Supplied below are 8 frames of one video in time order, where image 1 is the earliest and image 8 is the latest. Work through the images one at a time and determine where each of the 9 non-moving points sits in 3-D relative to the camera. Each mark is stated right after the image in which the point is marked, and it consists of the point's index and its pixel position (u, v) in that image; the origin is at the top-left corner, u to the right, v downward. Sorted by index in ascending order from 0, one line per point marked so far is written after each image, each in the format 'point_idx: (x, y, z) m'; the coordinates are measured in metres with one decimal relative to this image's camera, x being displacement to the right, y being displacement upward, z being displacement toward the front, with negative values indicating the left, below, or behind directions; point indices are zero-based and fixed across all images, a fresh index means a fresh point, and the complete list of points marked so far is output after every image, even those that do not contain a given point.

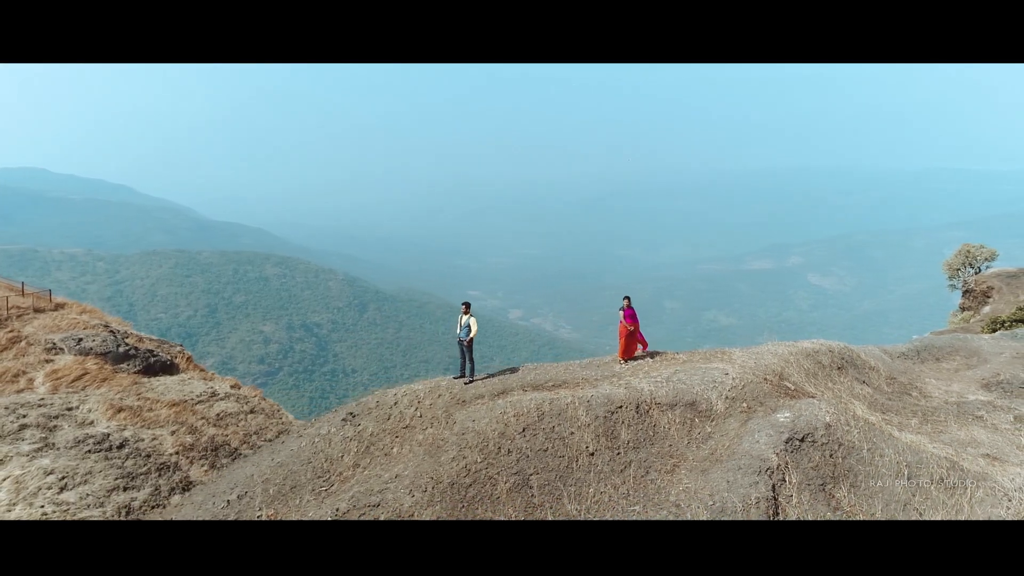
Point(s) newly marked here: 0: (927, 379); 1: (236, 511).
0: (+13.4, -2.9, +18.1) m
1: (-4.8, -3.9, +9.7) m
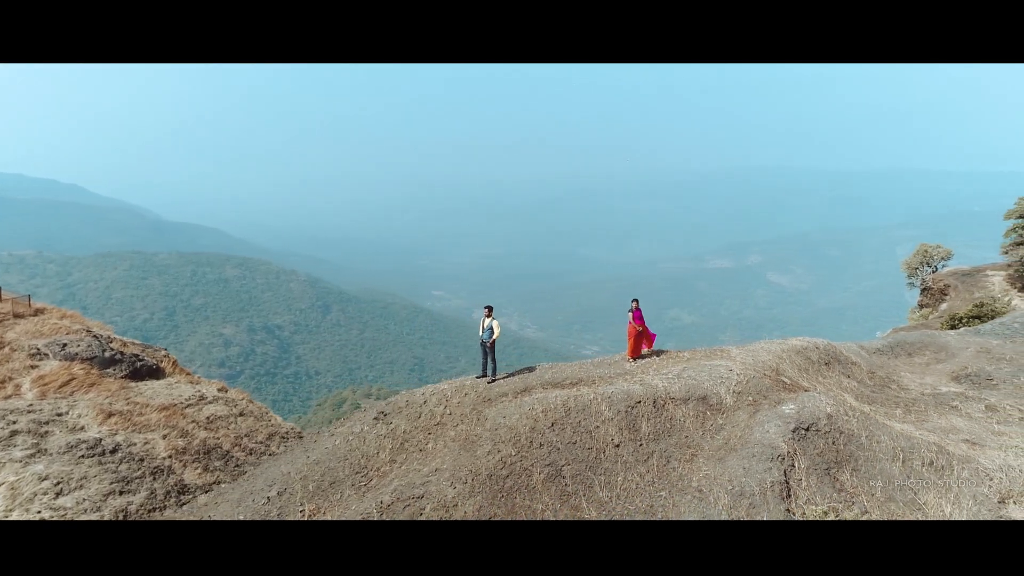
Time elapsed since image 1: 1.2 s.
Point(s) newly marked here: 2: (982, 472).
0: (+13.5, -2.9, +19.4) m
1: (-4.2, -4.0, +10.1) m
2: (+8.6, -3.4, +10.2) m
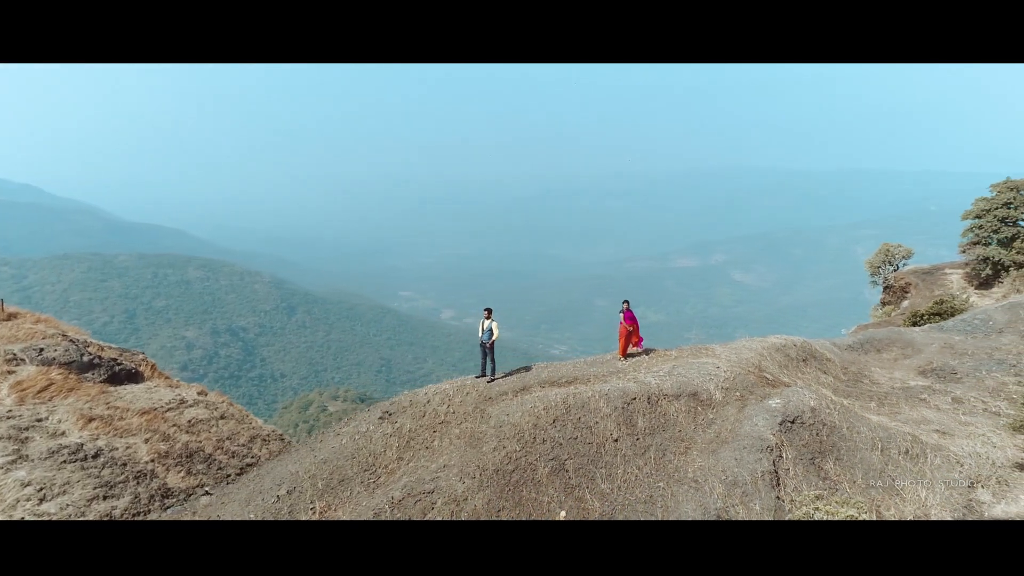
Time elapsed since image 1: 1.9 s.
0: (+13.2, -2.9, +20.4) m
1: (-4.1, -4.0, +10.3) m
2: (+8.7, -3.4, +11.0) m
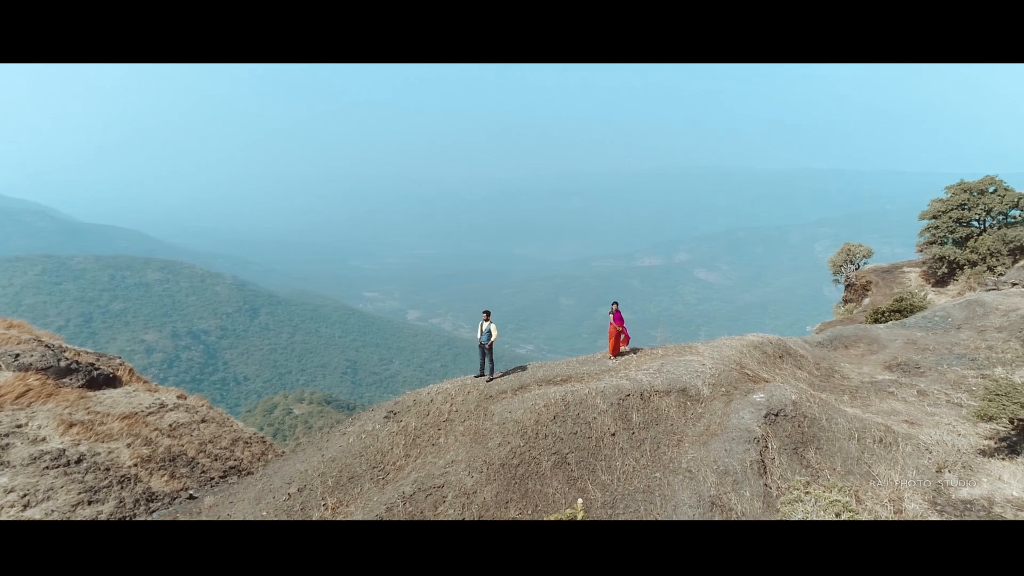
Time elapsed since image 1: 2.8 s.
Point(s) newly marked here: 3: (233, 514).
0: (+12.8, -2.9, +21.5) m
1: (-4.0, -4.1, +10.6) m
2: (+8.8, -3.4, +11.9) m
3: (-5.5, -4.5, +11.0) m
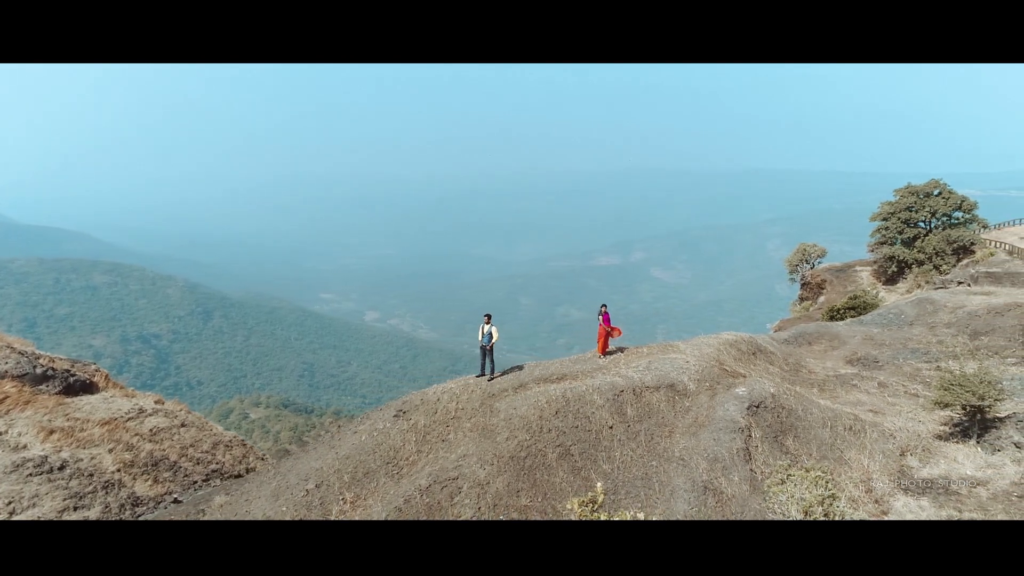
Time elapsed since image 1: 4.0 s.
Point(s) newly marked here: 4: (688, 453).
0: (+12.3, -2.9, +23.0) m
1: (-3.9, -4.2, +11.2) m
2: (+8.8, -3.4, +13.2) m
3: (-5.4, -4.6, +11.4) m
4: (+3.8, -3.5, +11.9) m
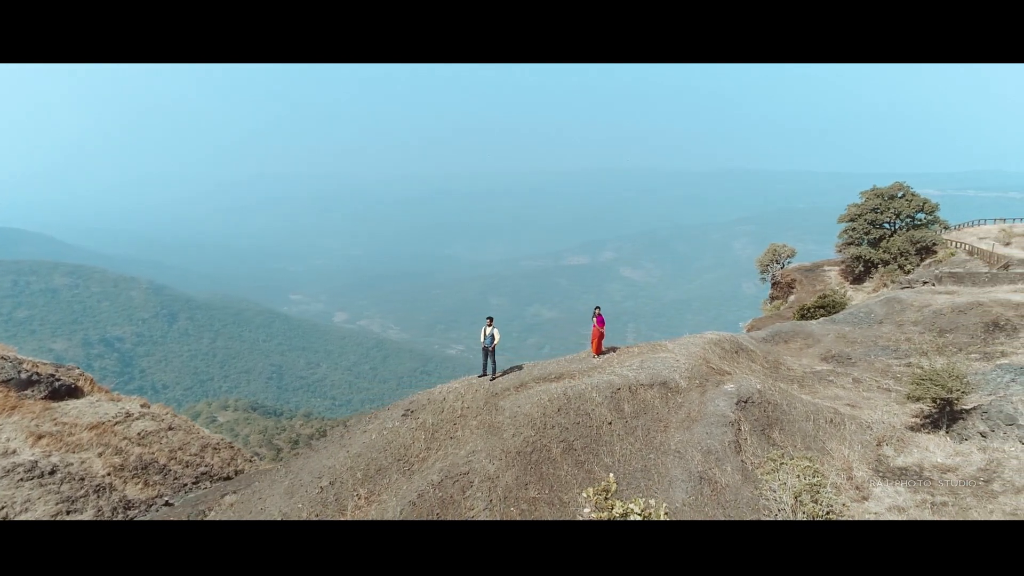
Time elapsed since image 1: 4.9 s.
0: (+12.0, -3.0, +24.1) m
1: (-3.7, -4.3, +11.6) m
2: (+8.9, -3.5, +14.1) m
3: (-5.2, -4.7, +11.8) m
4: (+3.9, -3.6, +12.6) m
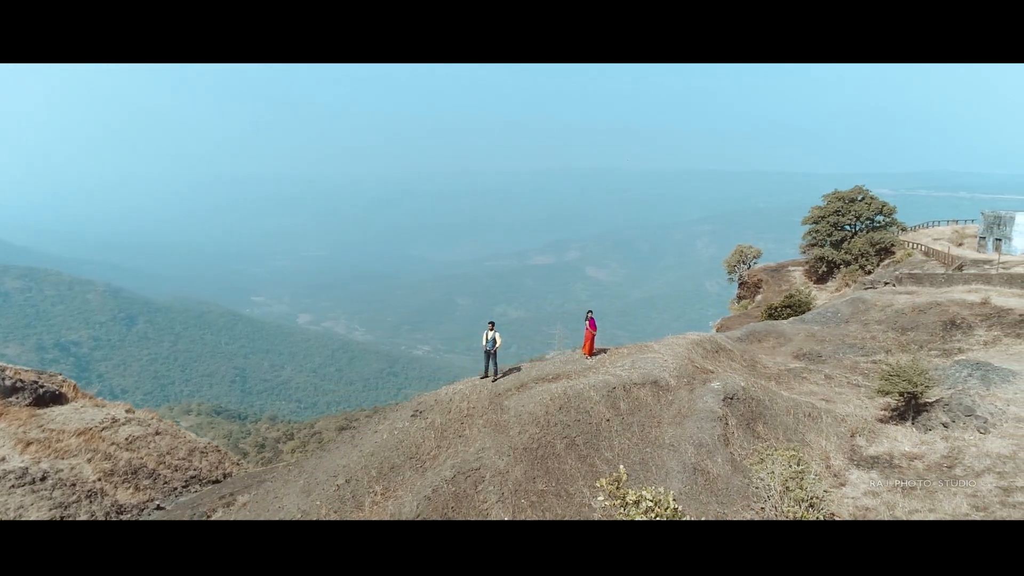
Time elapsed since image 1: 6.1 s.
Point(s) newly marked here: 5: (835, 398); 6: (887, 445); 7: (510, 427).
0: (+11.5, -3.1, +25.4) m
1: (-3.5, -4.5, +12.1) m
2: (+8.9, -3.6, +15.3) m
3: (-5.0, -4.8, +12.3) m
4: (+4.0, -3.7, +13.5) m
5: (+10.0, -3.4, +17.3) m
6: (+9.4, -3.9, +13.9) m
7: (-0.1, -3.3, +13.4) m
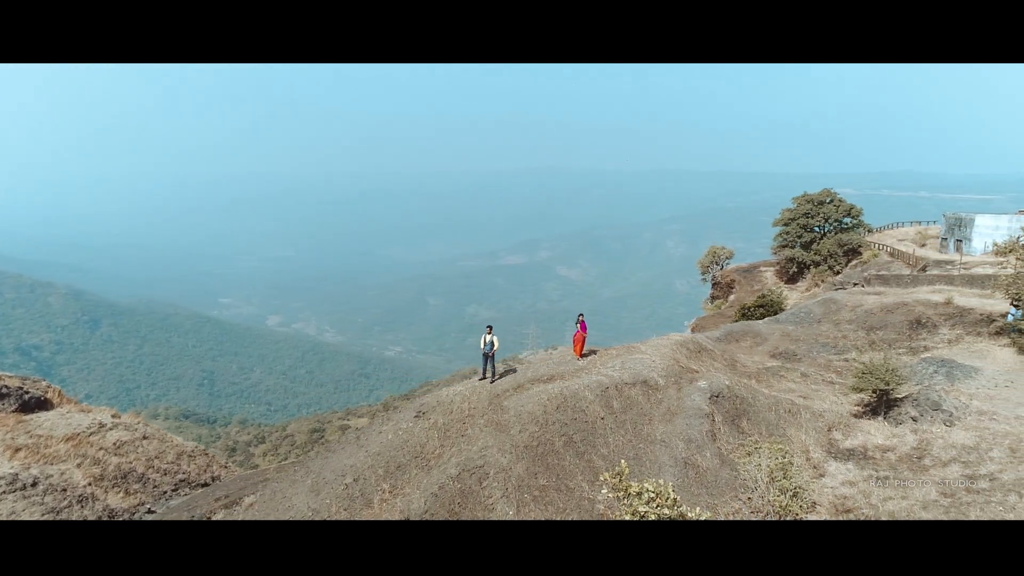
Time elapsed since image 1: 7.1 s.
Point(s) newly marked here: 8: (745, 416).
0: (+11.0, -3.2, +26.4) m
1: (-3.4, -4.6, +12.6) m
2: (+8.9, -3.7, +16.3) m
3: (-5.0, -5.0, +12.7) m
4: (+4.0, -3.8, +14.3) m
5: (+9.9, -3.5, +18.3) m
6: (+9.4, -4.0, +14.9) m
7: (-0.1, -3.5, +14.0) m
8: (+6.6, -3.6, +15.7) m
